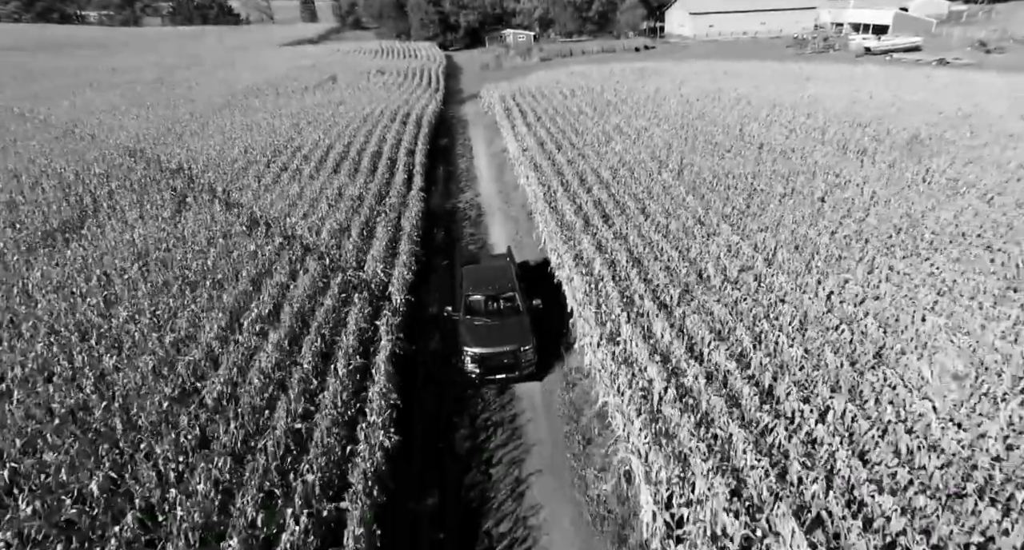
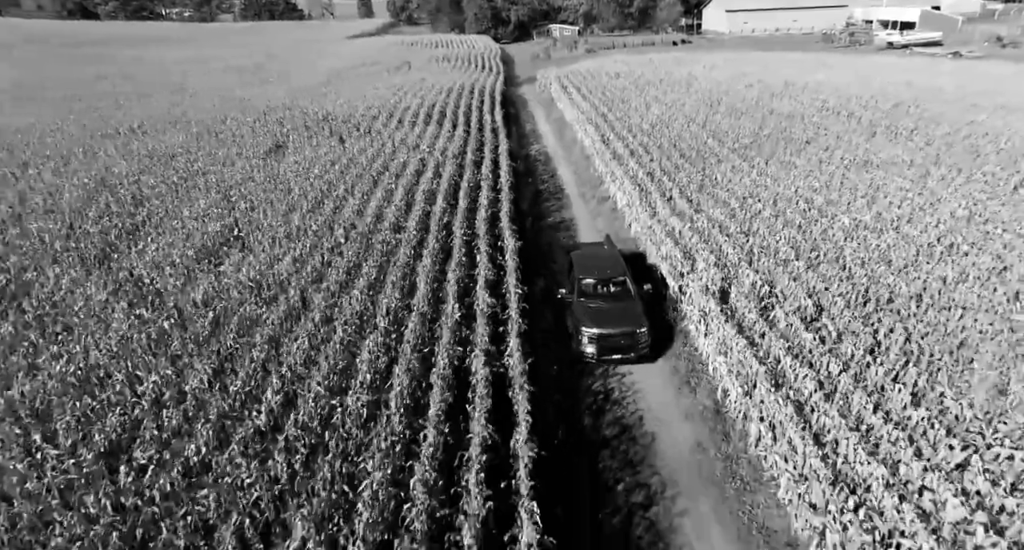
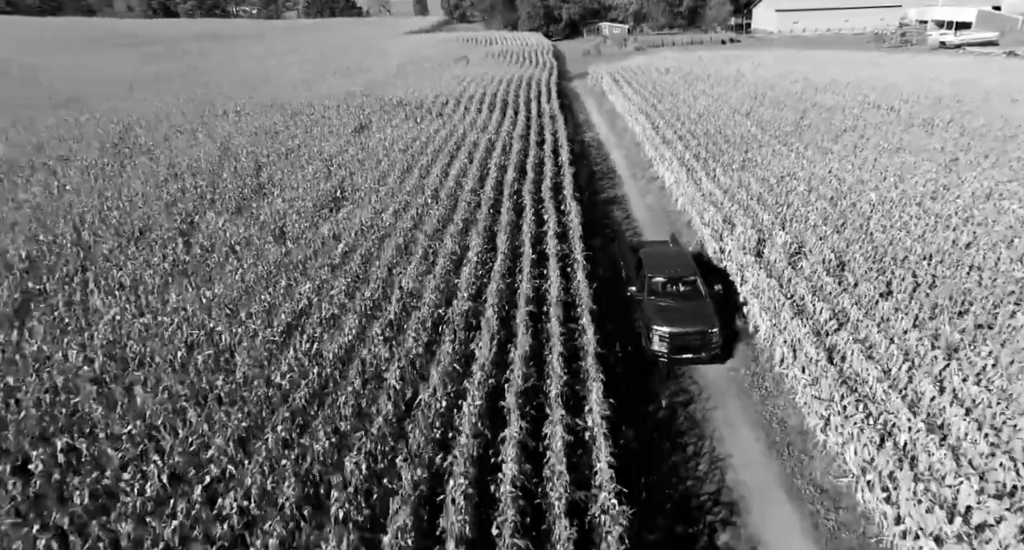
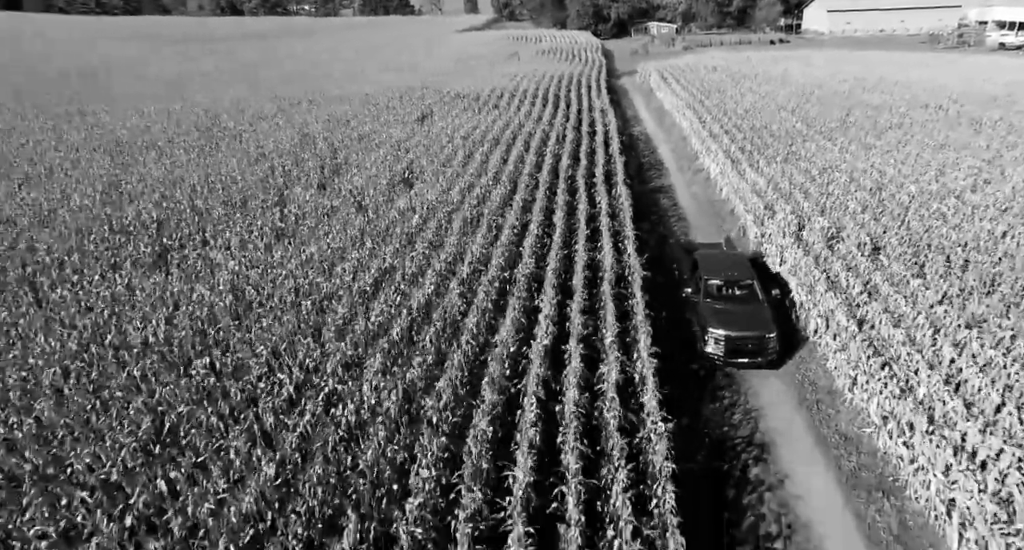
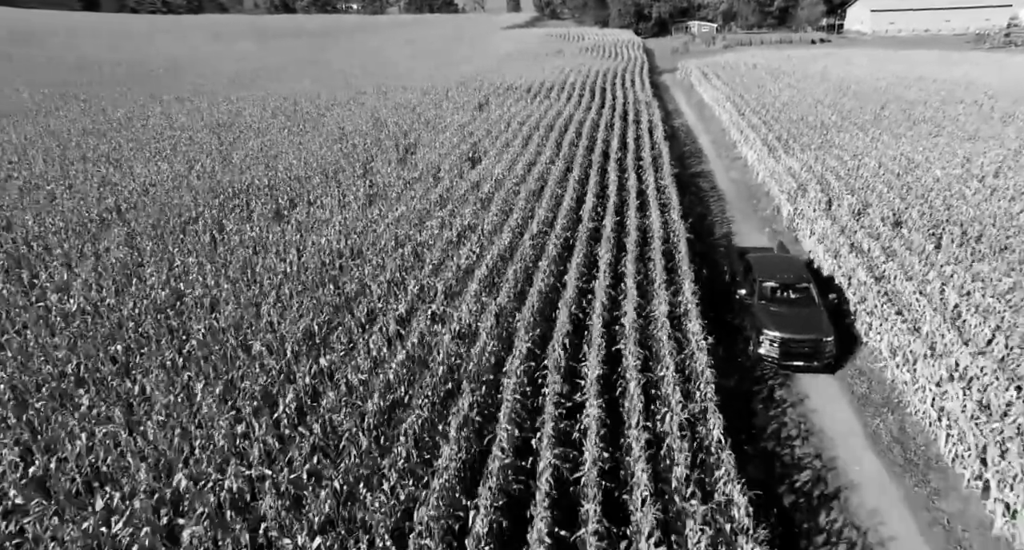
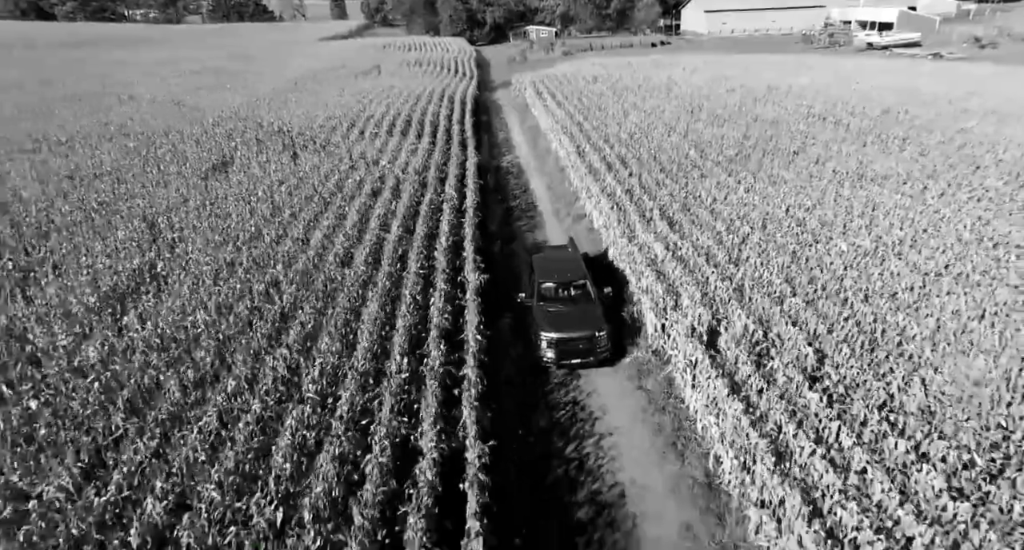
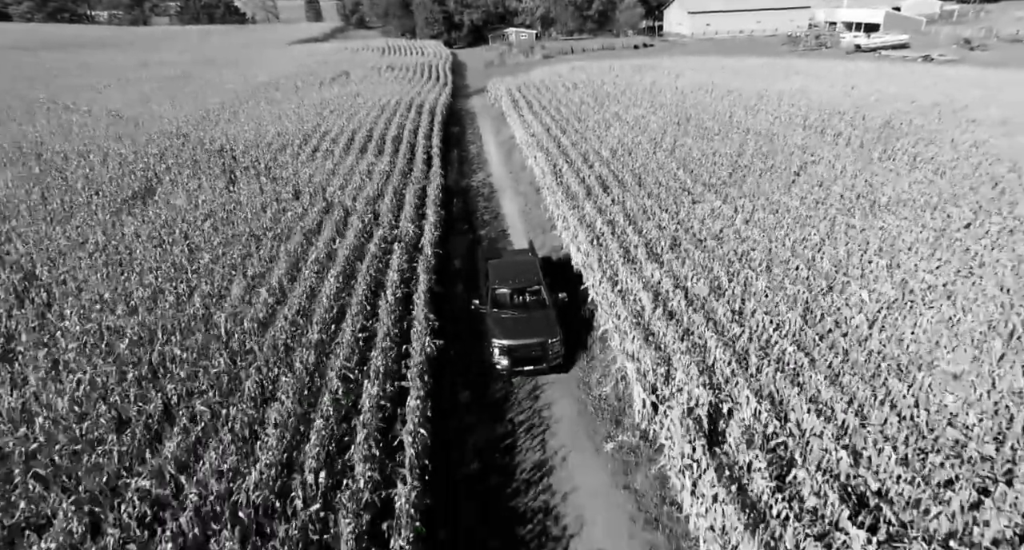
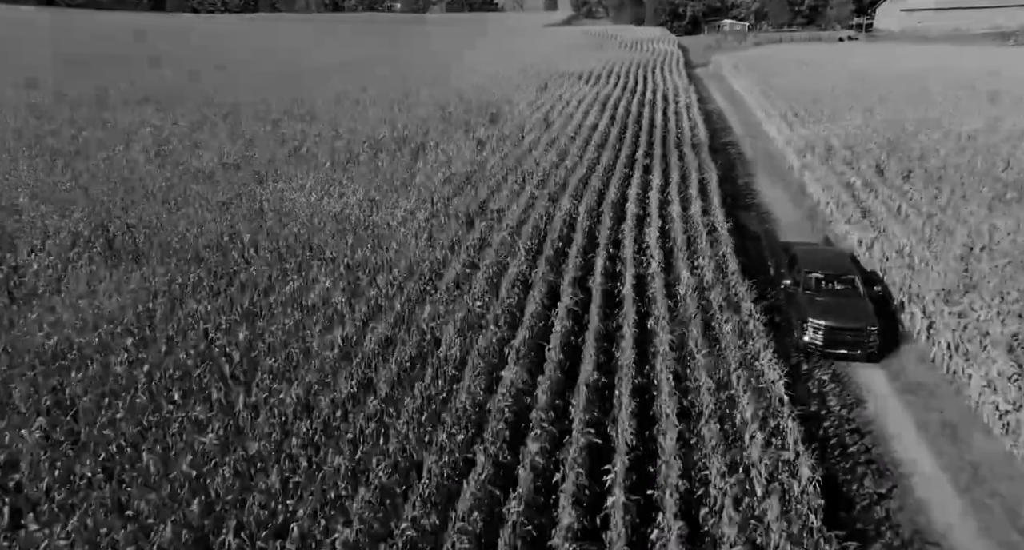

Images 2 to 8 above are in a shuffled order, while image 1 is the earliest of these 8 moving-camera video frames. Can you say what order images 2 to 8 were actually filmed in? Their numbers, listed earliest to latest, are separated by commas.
7, 6, 2, 3, 4, 5, 8
